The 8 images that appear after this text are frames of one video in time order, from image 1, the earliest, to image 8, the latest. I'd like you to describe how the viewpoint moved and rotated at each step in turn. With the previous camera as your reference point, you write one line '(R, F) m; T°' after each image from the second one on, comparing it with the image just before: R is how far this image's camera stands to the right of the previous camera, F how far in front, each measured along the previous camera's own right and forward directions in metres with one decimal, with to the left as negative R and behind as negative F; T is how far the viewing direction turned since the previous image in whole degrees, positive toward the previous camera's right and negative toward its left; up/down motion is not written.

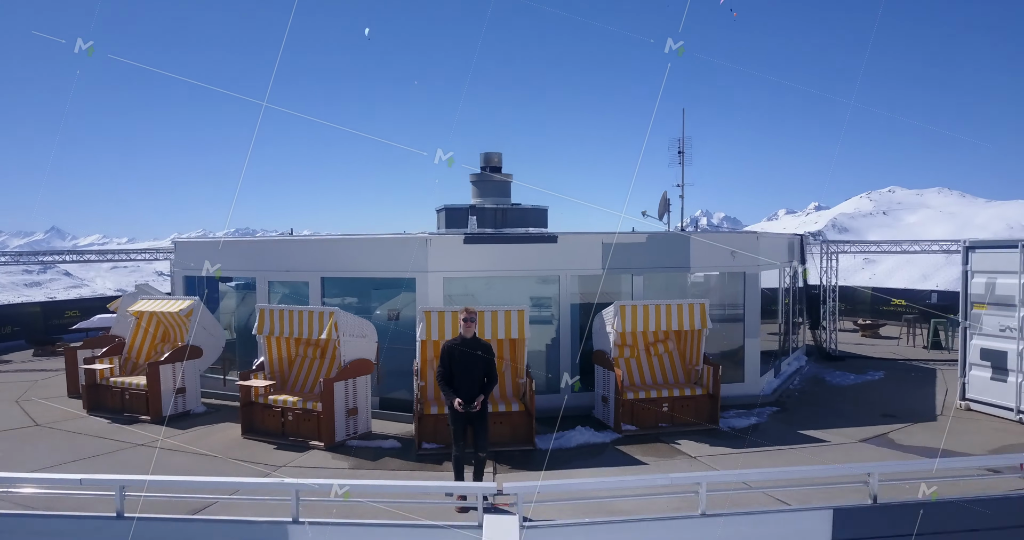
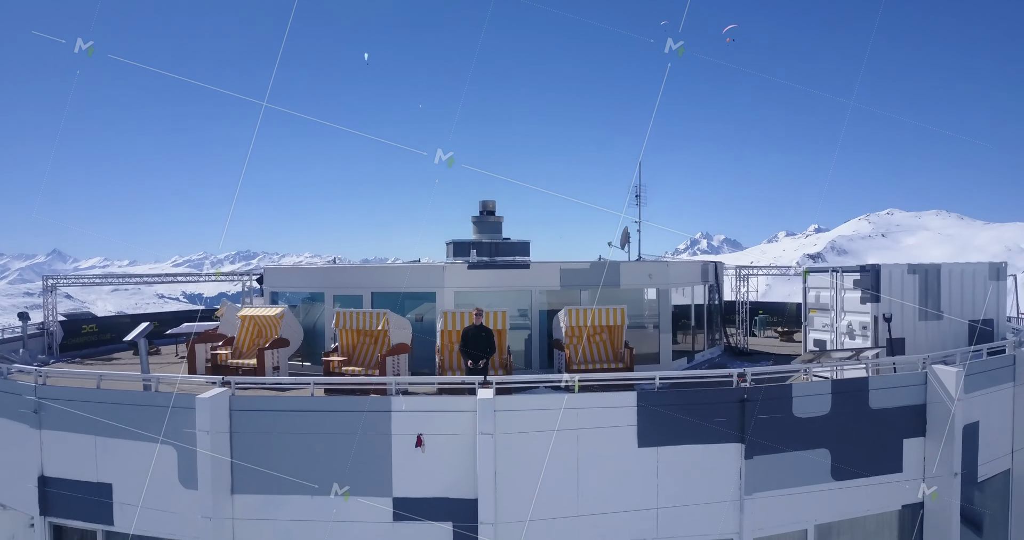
(+0.1, -2.4) m; 0°
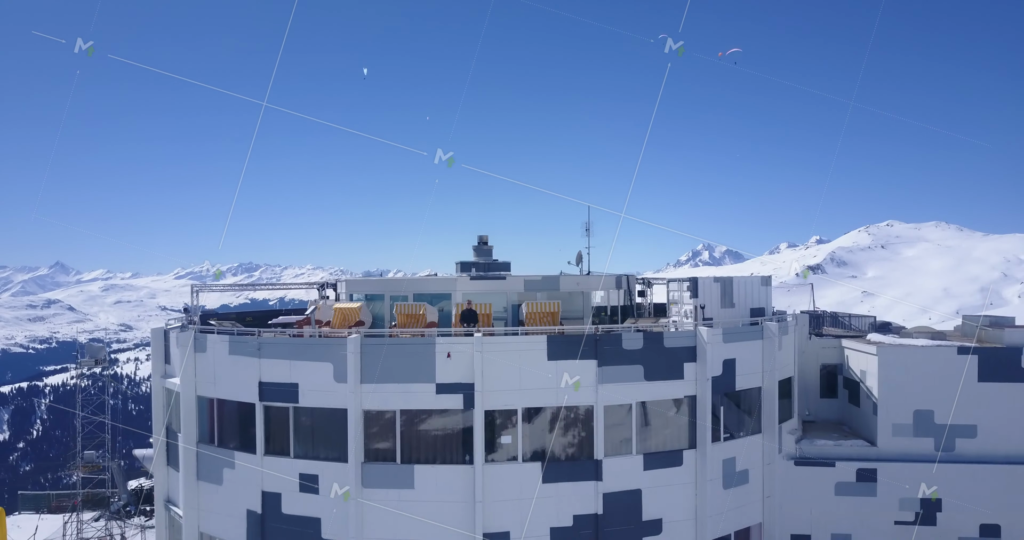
(+0.3, -5.1) m; 0°
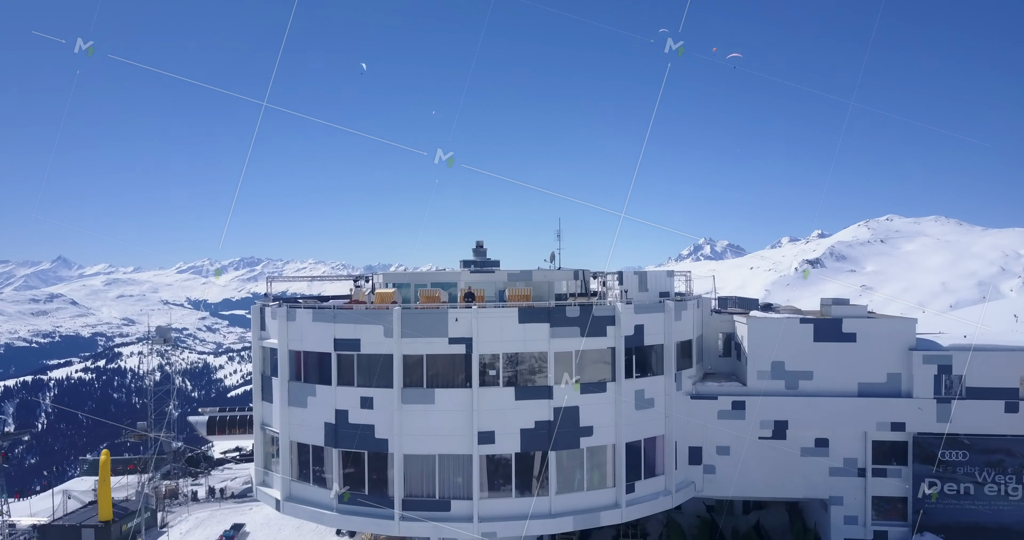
(+0.4, -5.5) m; 0°
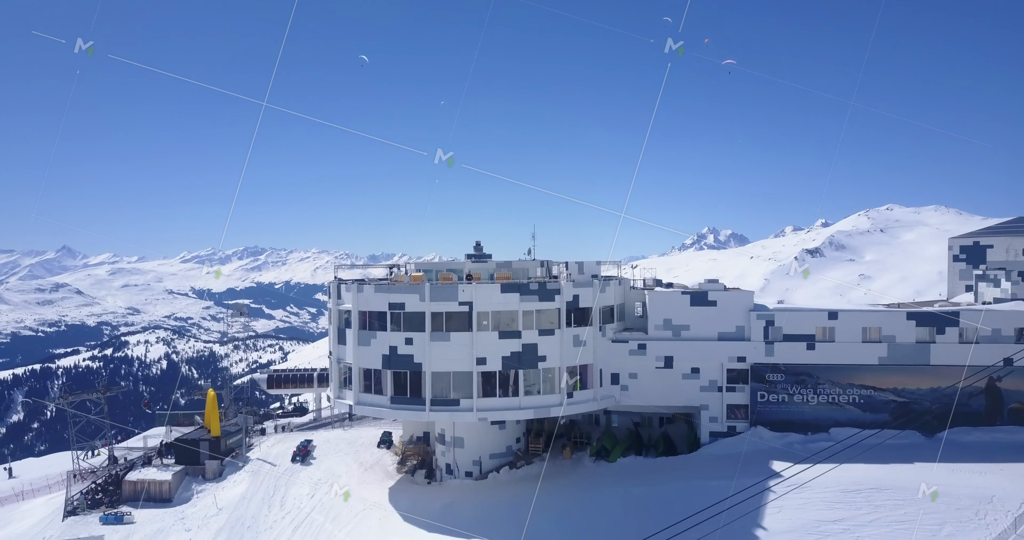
(+0.7, -9.8) m; 0°
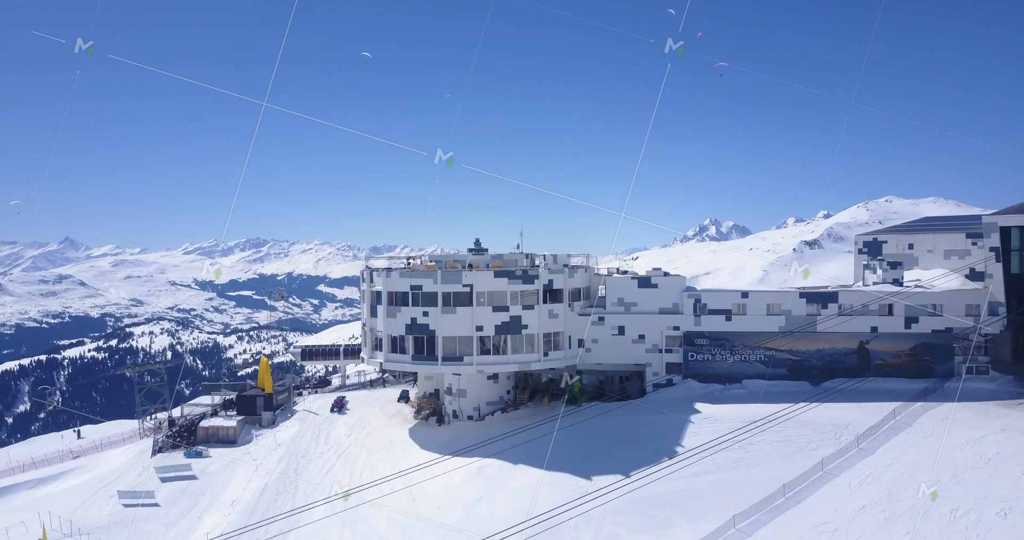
(+0.6, -8.5) m; 0°
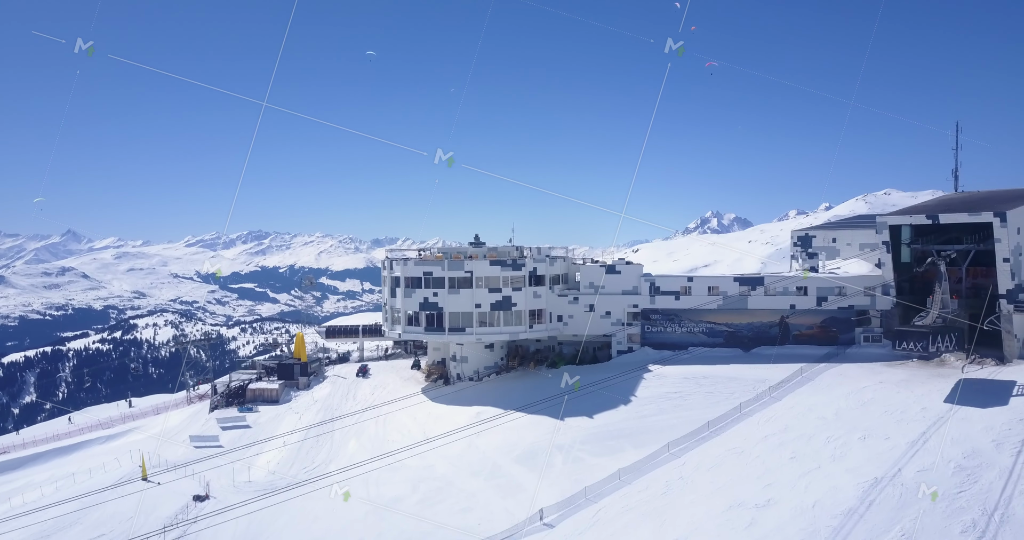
(+0.6, -8.7) m; 0°
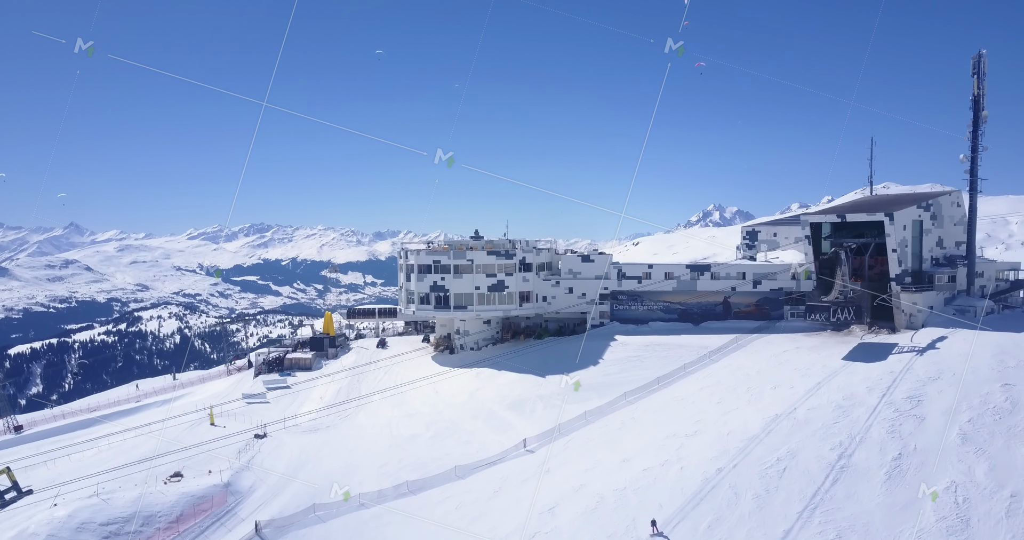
(+0.7, -9.7) m; 0°
